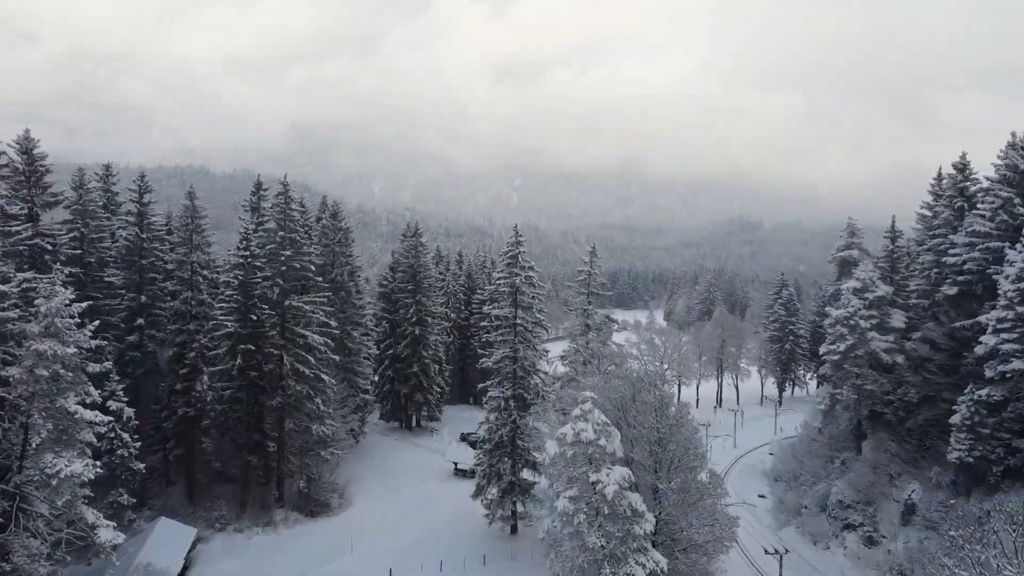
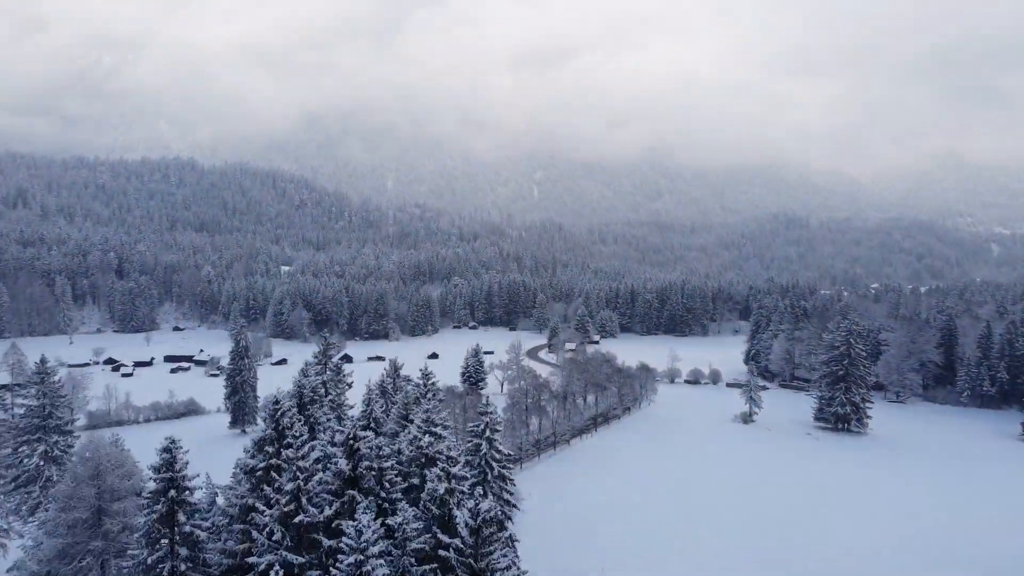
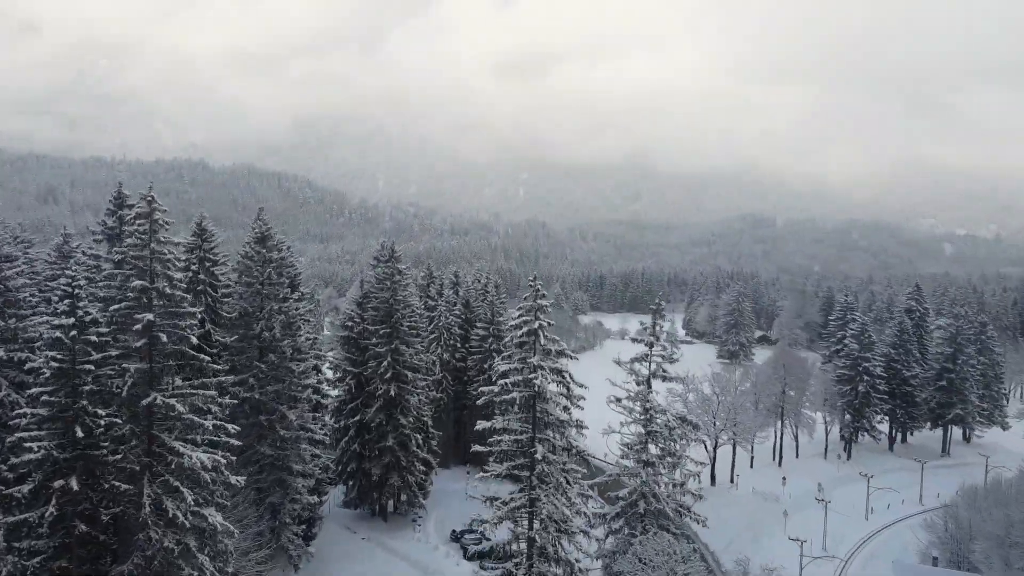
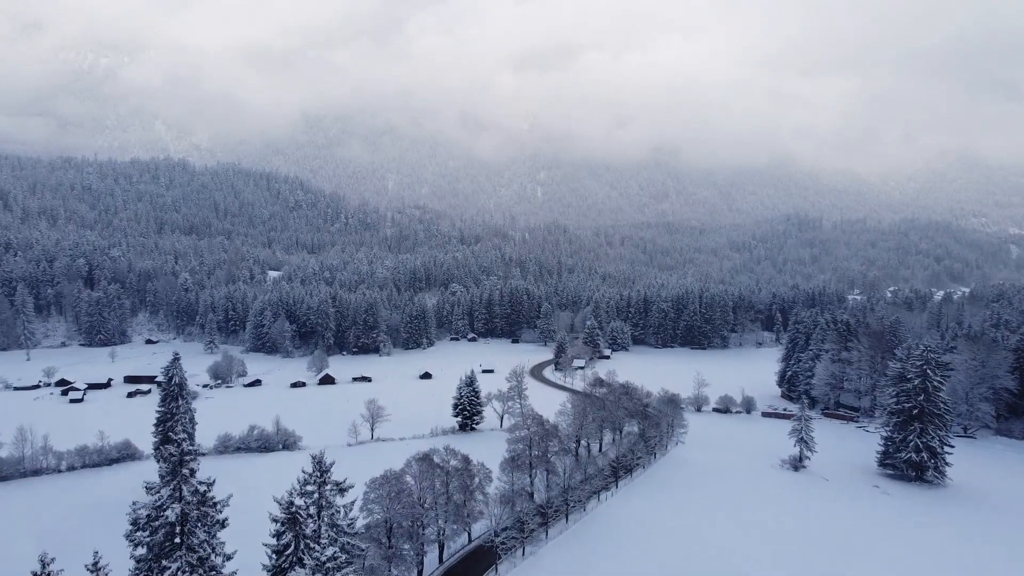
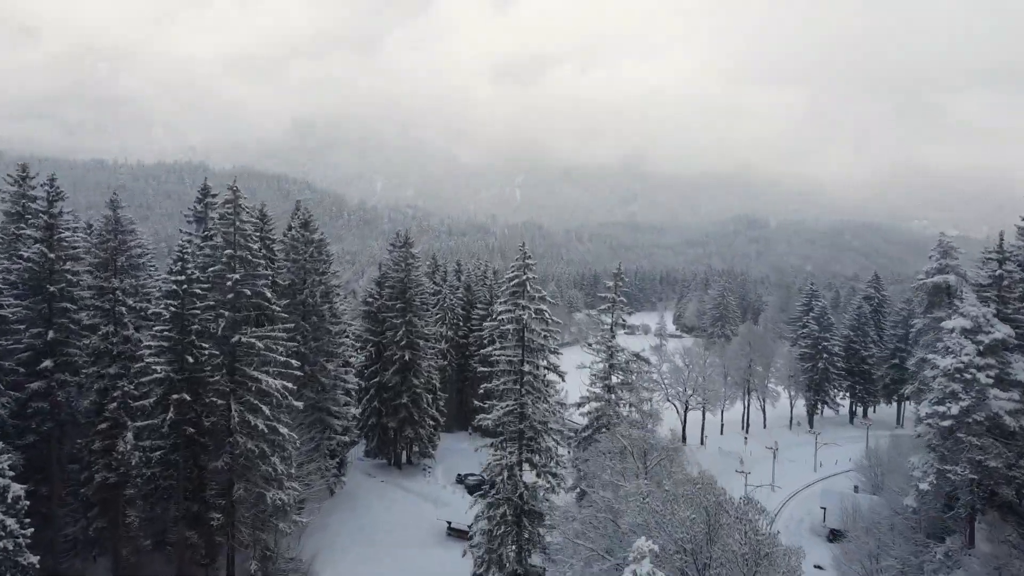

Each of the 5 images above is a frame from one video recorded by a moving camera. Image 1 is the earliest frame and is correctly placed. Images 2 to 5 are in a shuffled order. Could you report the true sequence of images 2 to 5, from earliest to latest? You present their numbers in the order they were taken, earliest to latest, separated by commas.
5, 3, 2, 4
